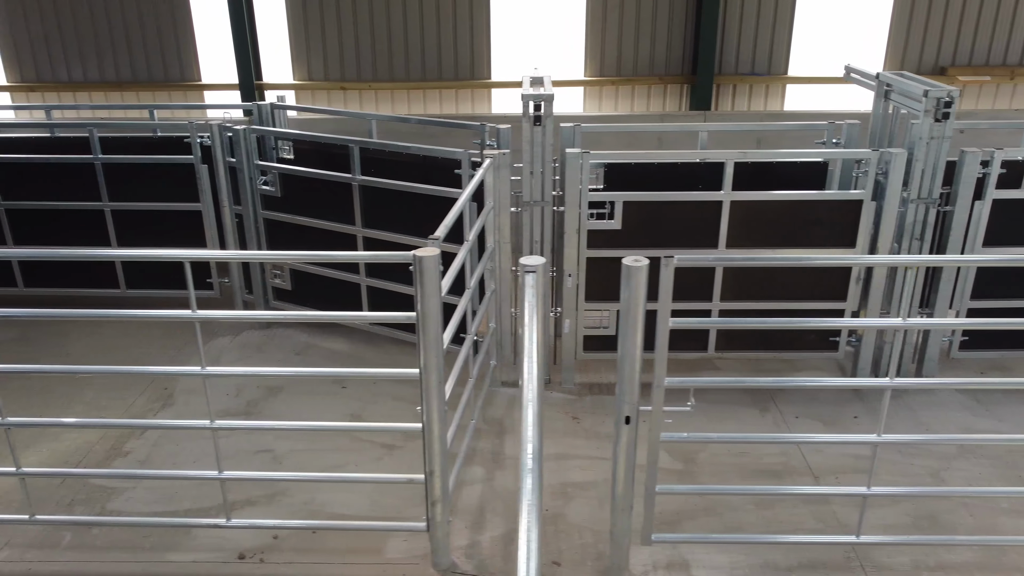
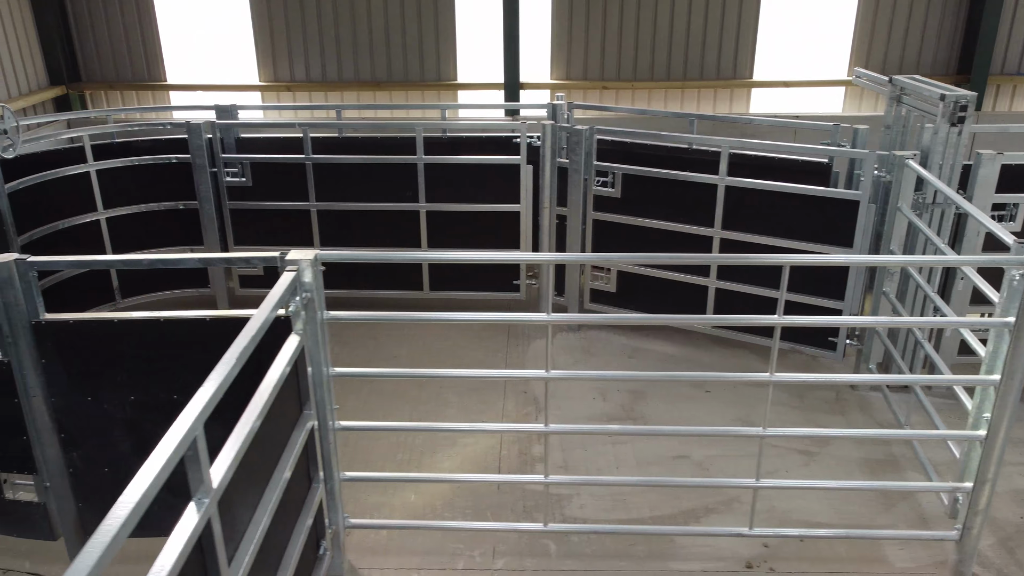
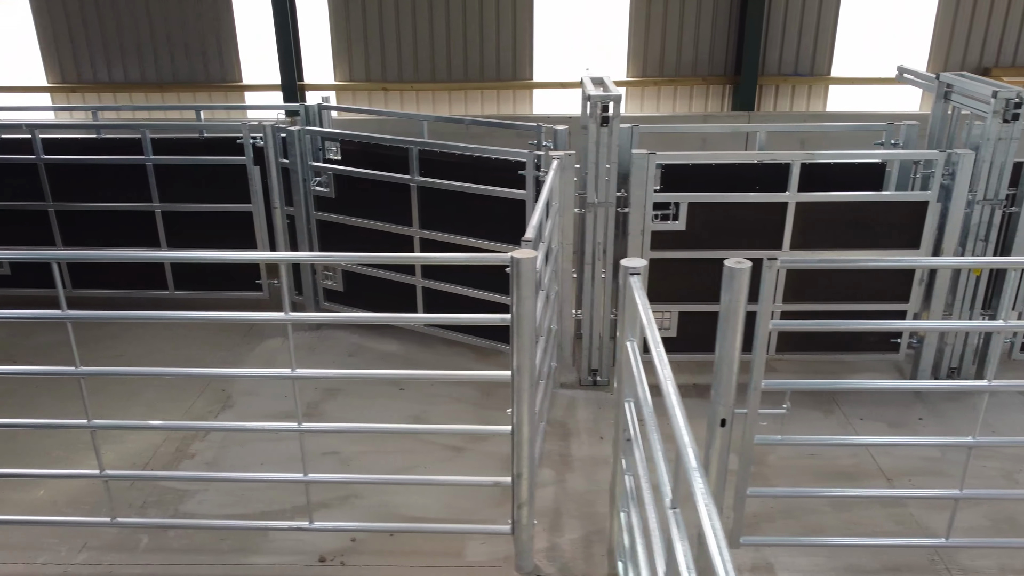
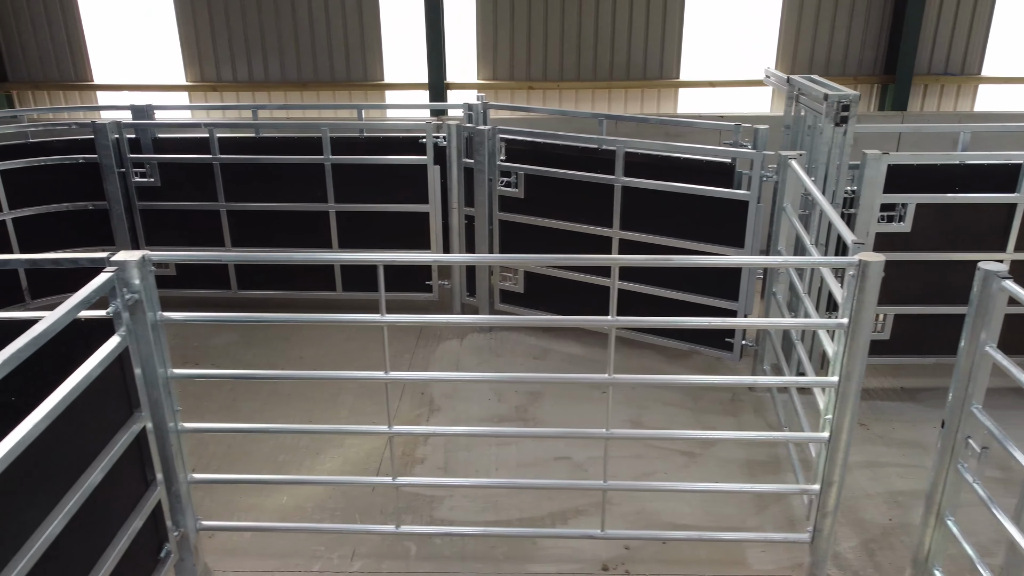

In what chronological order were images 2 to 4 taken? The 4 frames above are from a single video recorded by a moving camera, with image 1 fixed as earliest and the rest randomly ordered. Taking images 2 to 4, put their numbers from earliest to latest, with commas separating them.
3, 4, 2
